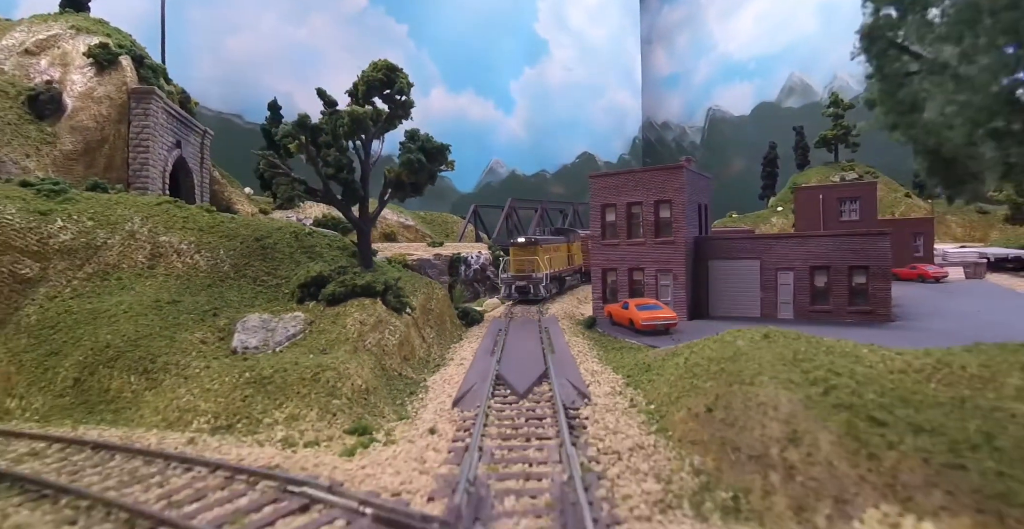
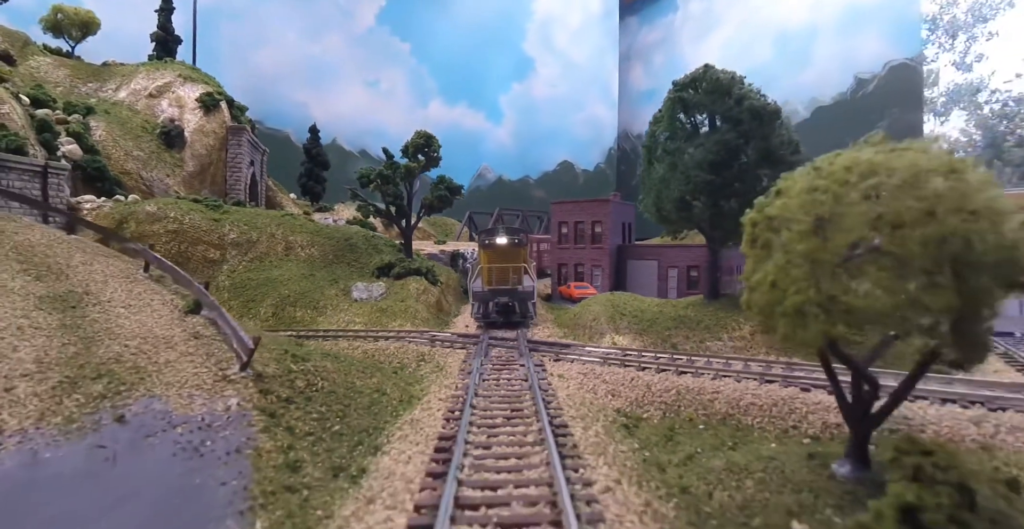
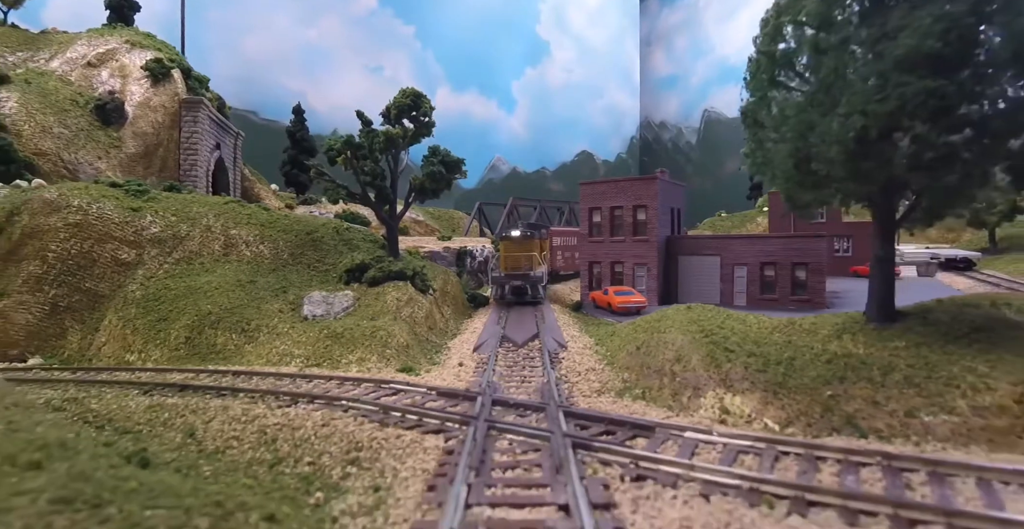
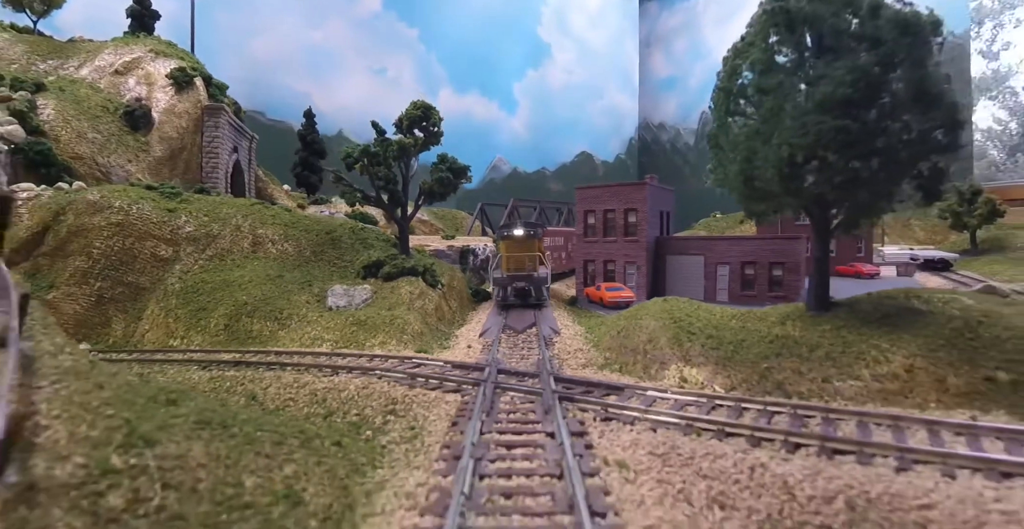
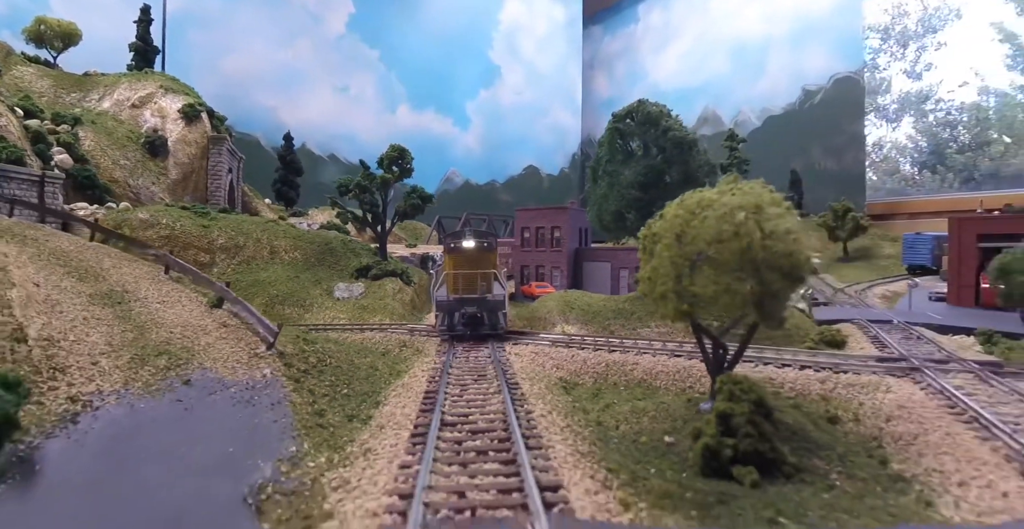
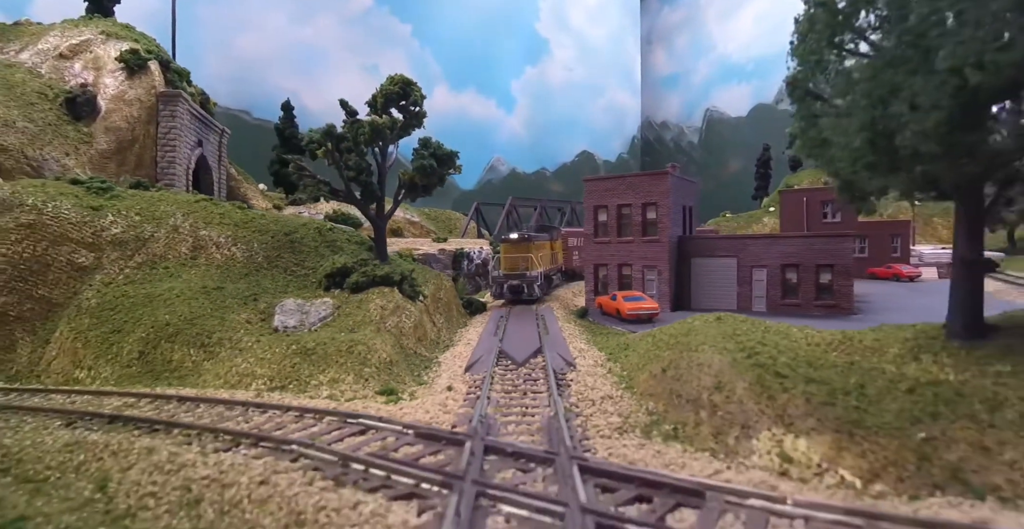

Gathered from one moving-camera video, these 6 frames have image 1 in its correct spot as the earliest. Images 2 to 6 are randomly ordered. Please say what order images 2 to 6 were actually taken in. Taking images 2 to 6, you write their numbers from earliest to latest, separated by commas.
6, 3, 4, 2, 5
